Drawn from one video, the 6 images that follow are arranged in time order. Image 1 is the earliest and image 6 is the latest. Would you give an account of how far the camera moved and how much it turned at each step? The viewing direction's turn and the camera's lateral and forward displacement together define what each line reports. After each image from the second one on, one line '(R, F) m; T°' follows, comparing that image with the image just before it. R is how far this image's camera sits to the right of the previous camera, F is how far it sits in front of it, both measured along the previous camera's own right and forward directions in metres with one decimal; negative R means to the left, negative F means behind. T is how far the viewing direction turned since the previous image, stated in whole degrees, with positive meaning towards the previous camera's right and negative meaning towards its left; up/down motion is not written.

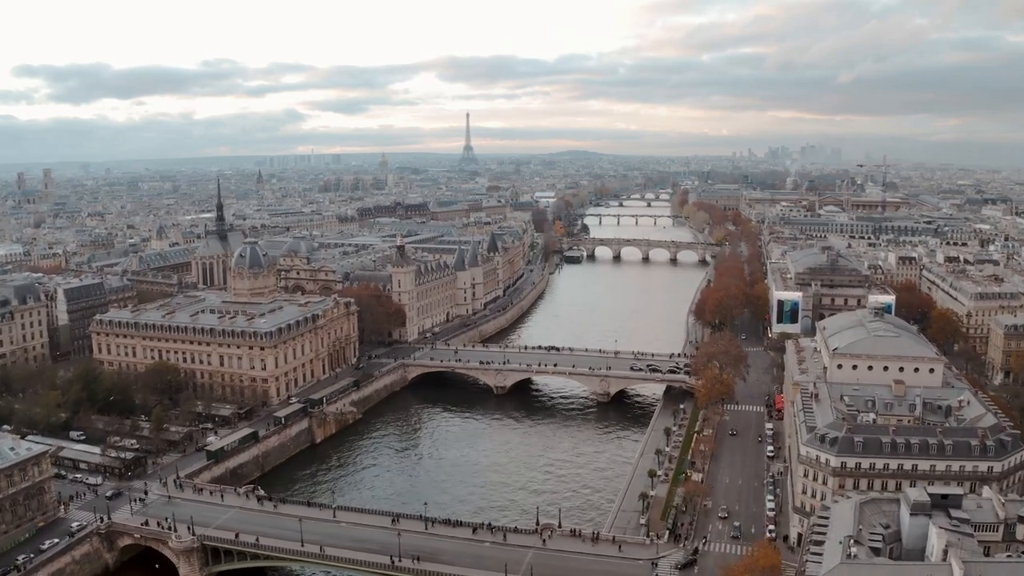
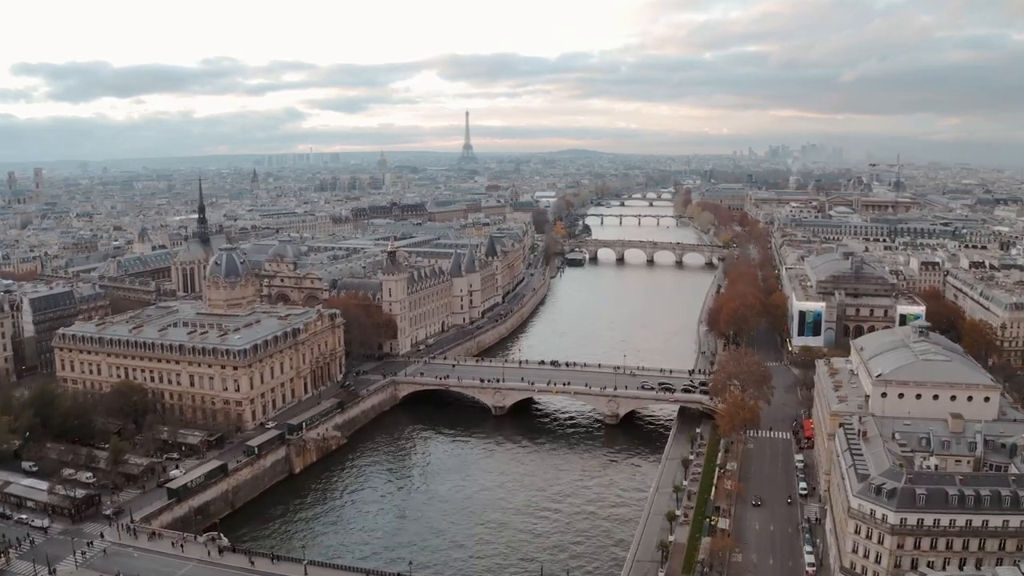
(0.0, +6.6) m; 0°
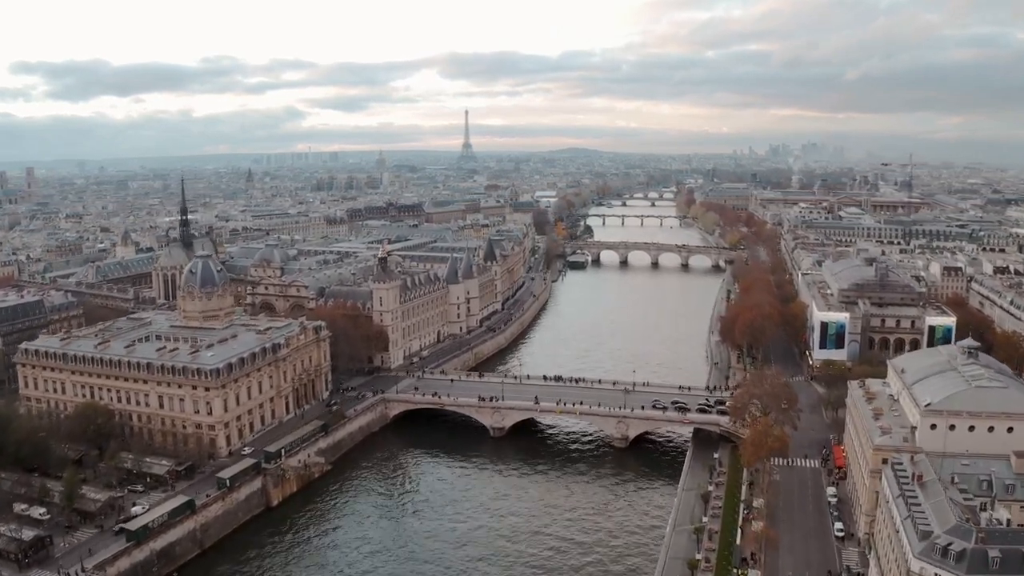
(0.0, +5.8) m; 0°
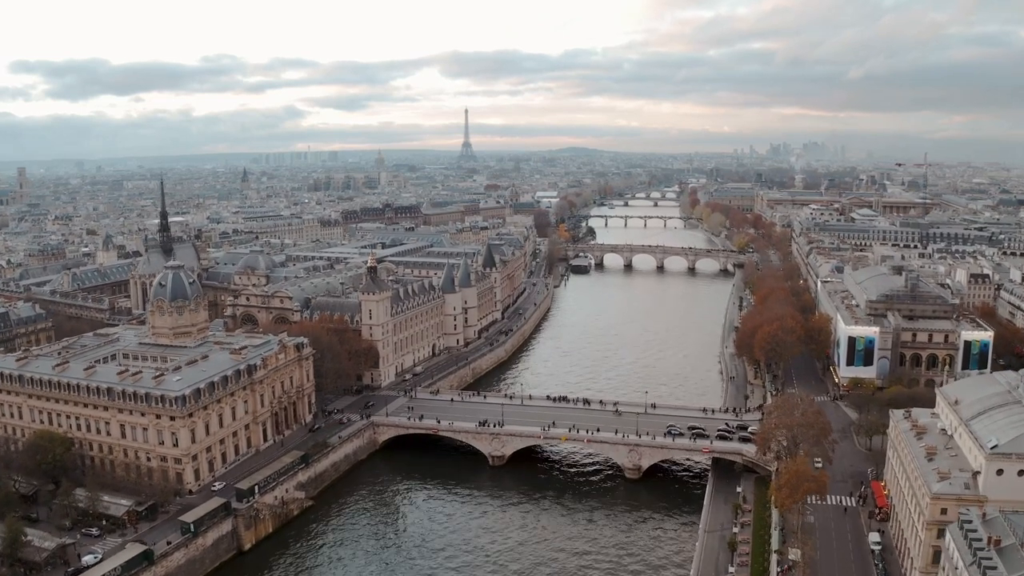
(0.0, +6.0) m; 0°
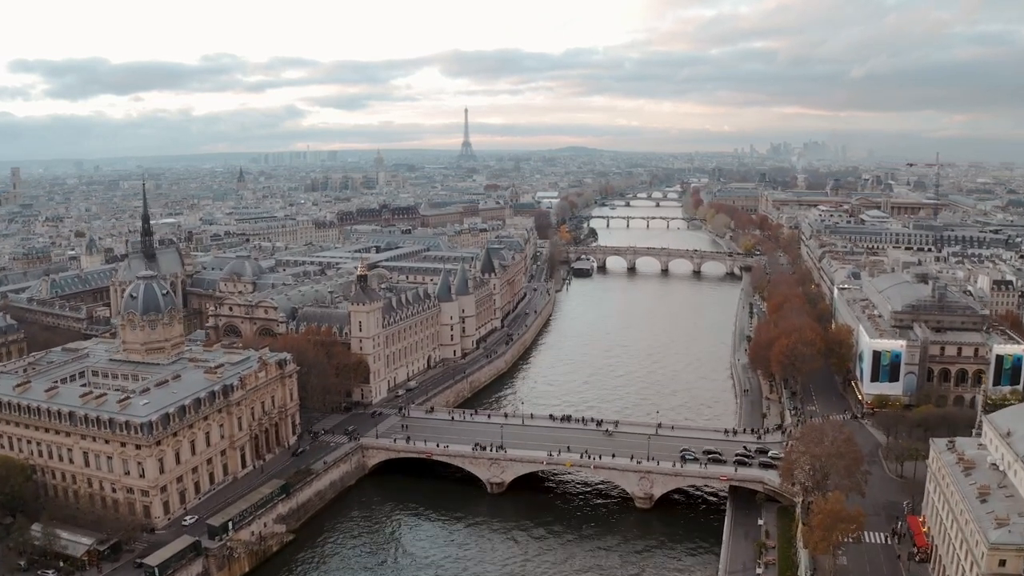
(0.0, +4.7) m; 0°
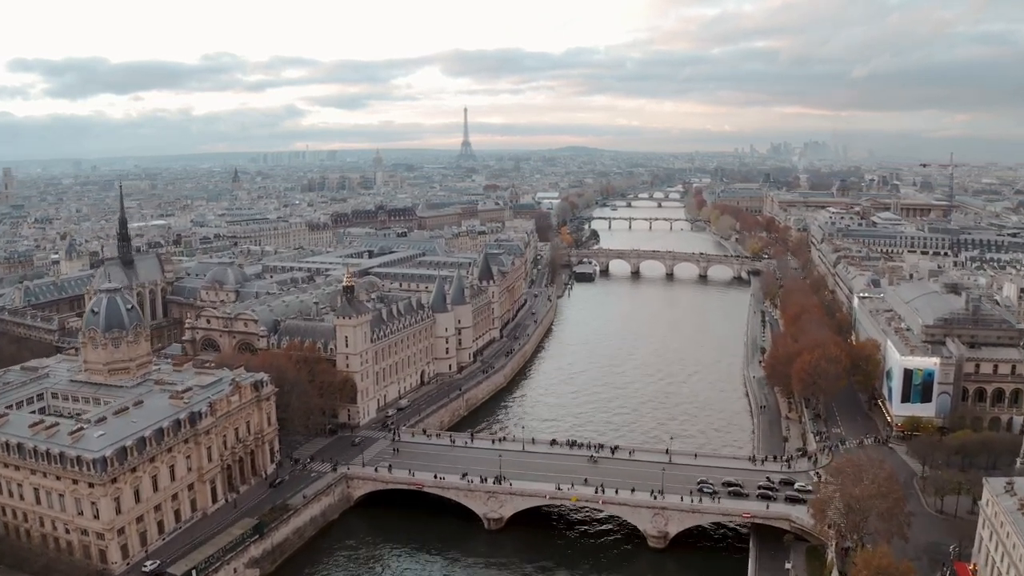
(0.0, +5.2) m; 0°
